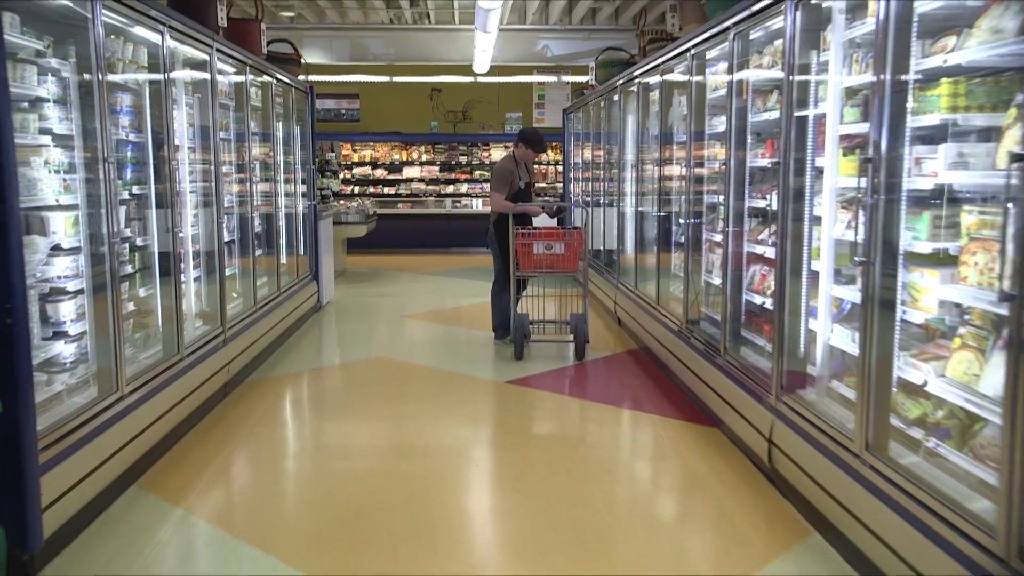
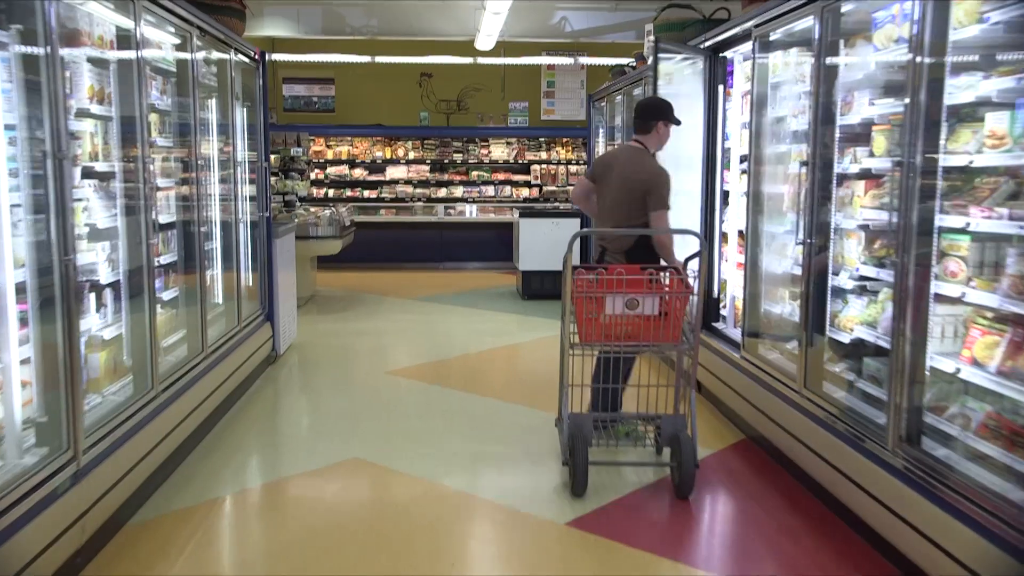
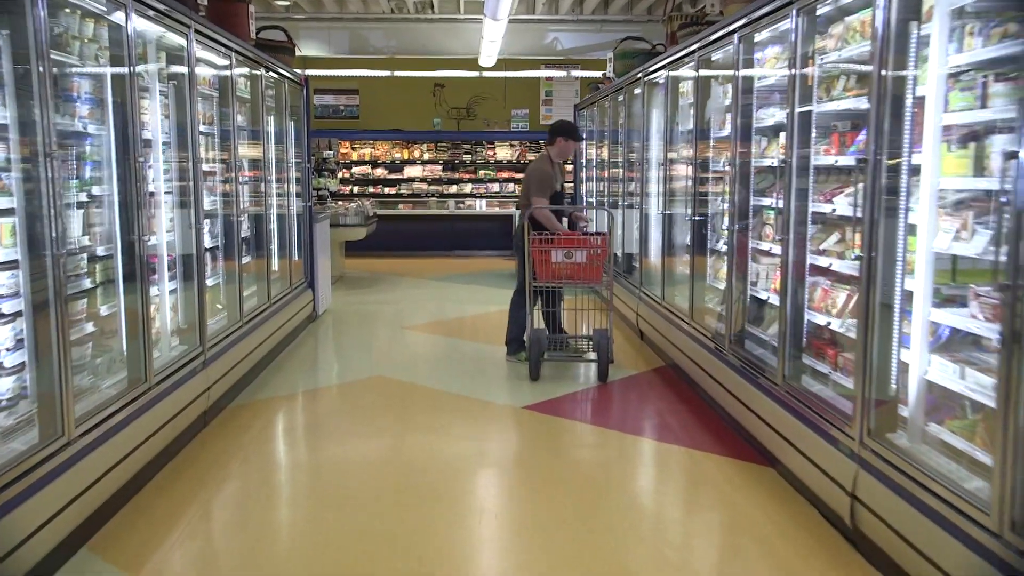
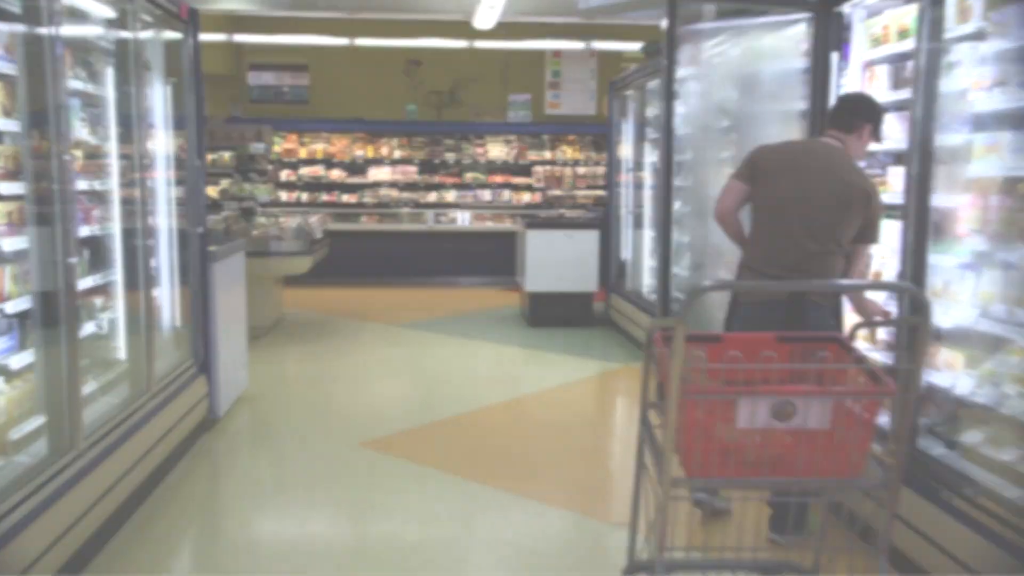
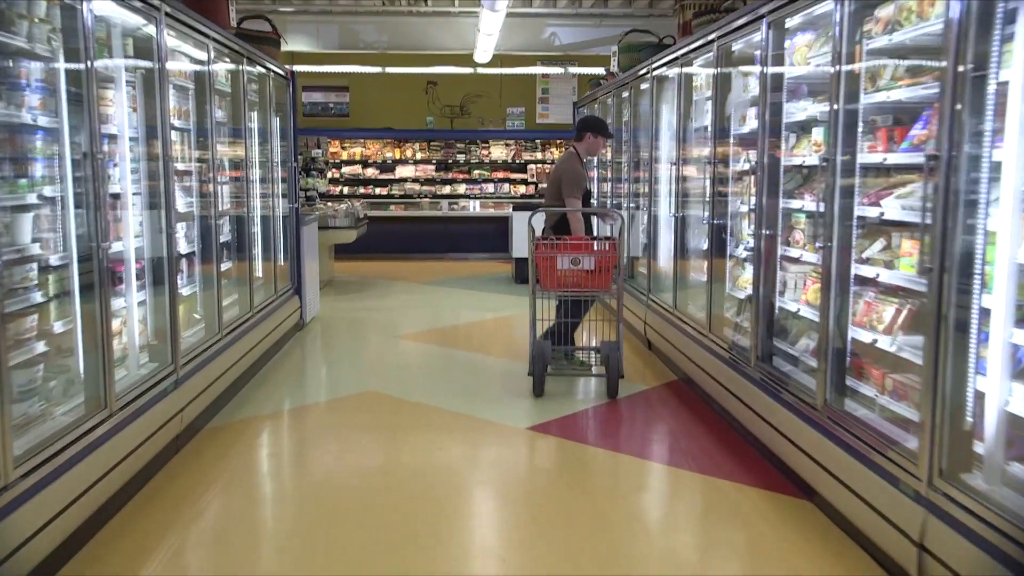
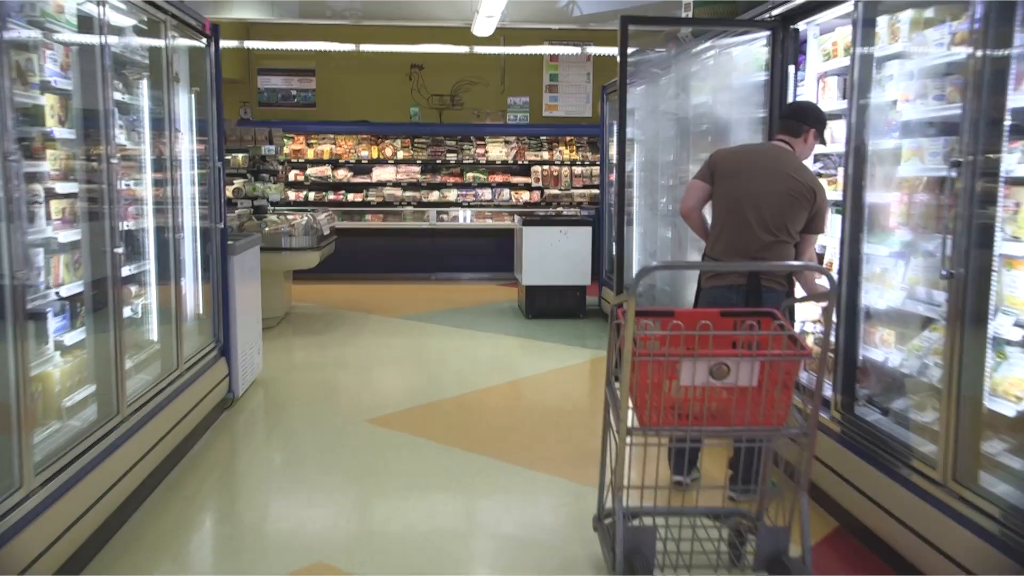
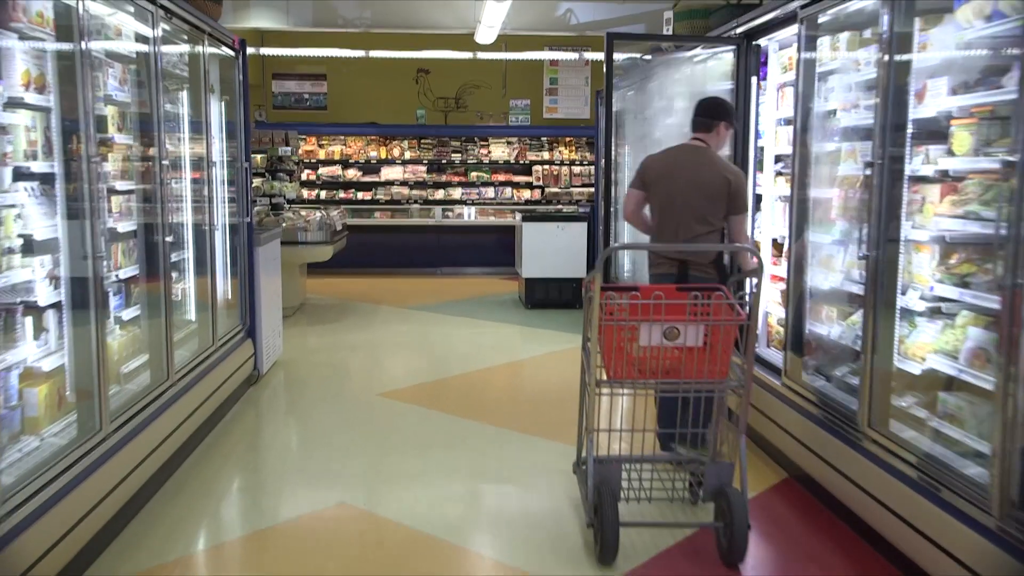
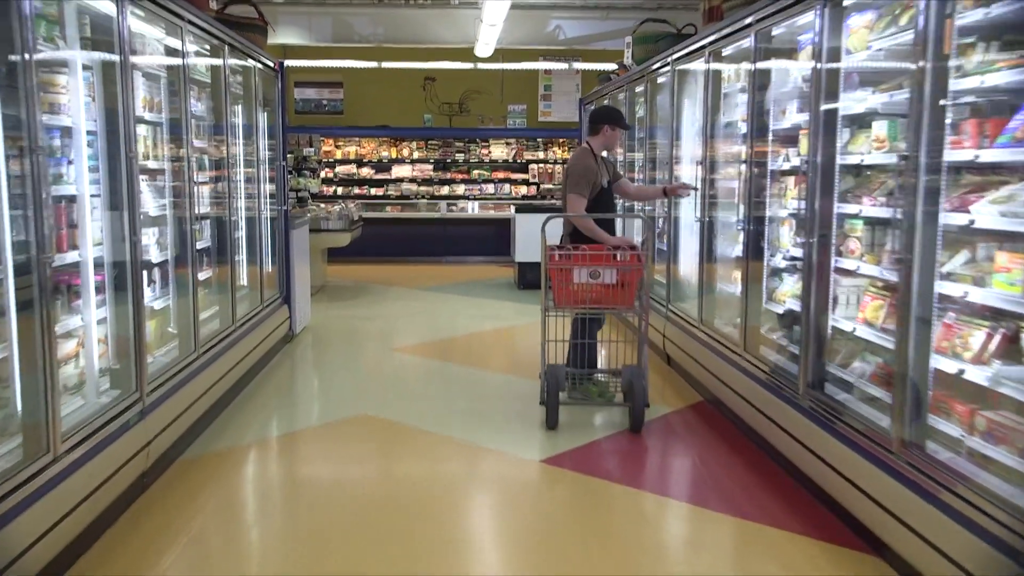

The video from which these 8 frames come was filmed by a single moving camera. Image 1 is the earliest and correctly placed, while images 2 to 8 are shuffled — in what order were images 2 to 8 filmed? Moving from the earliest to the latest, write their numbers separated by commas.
3, 5, 8, 2, 7, 6, 4
